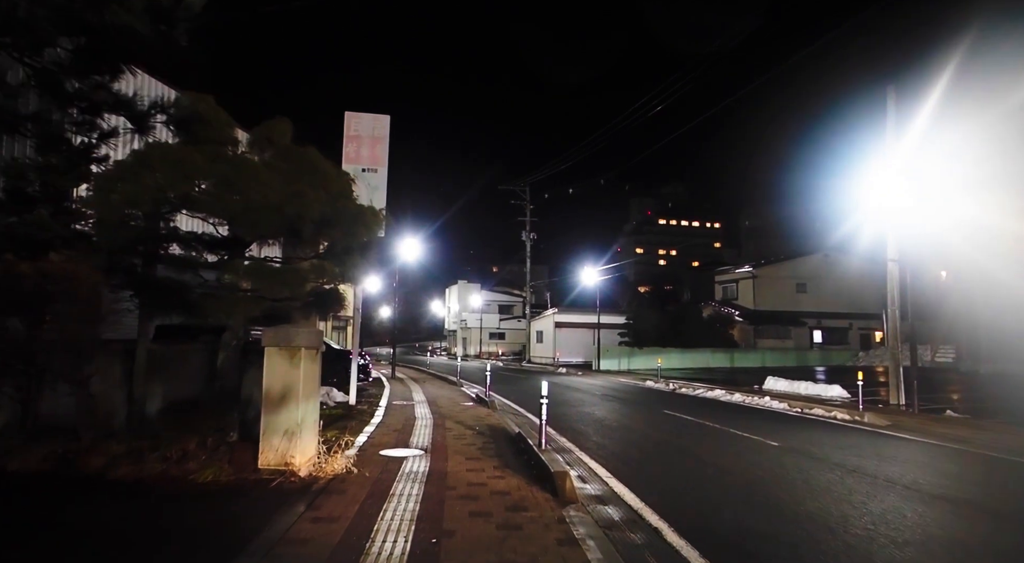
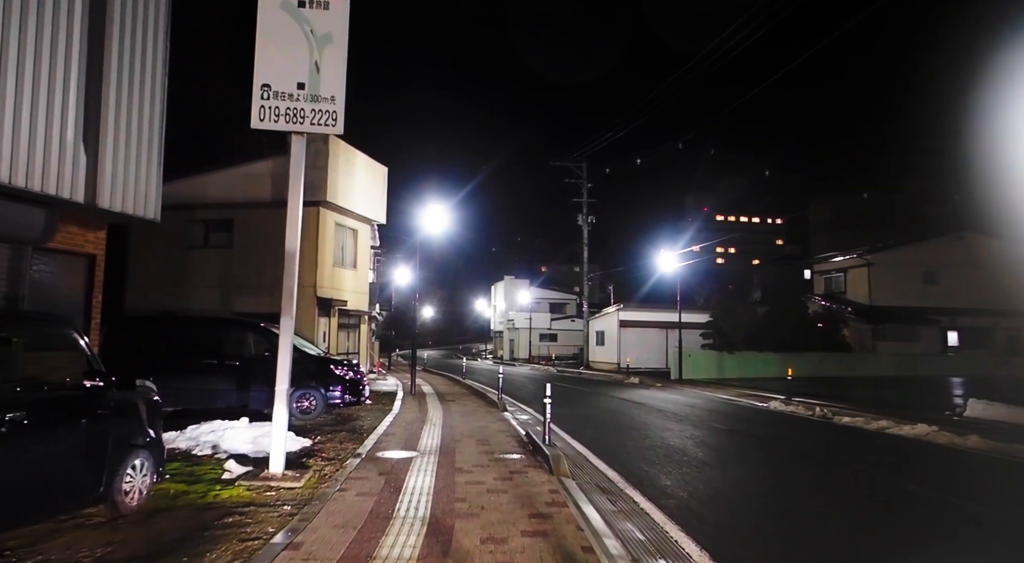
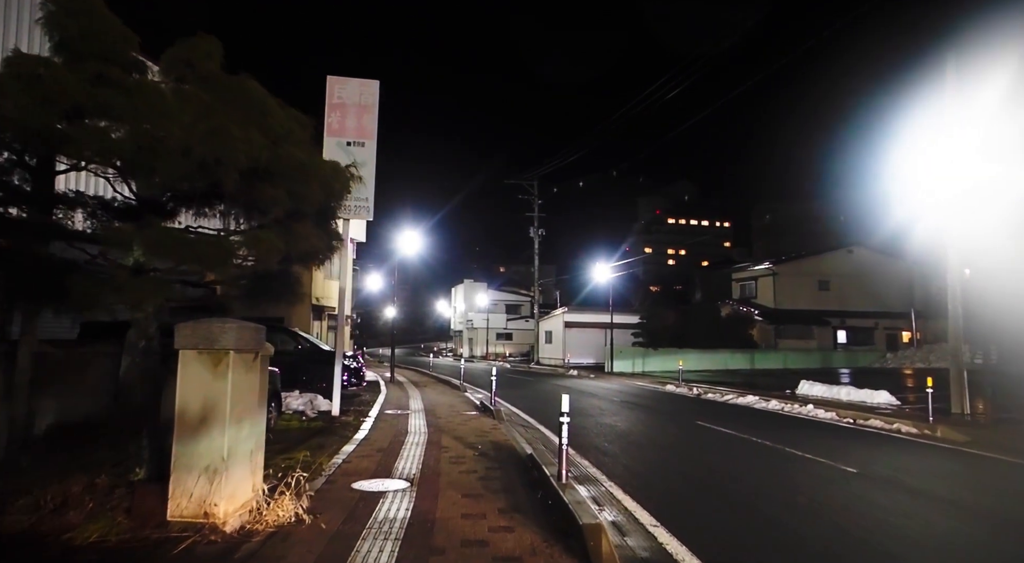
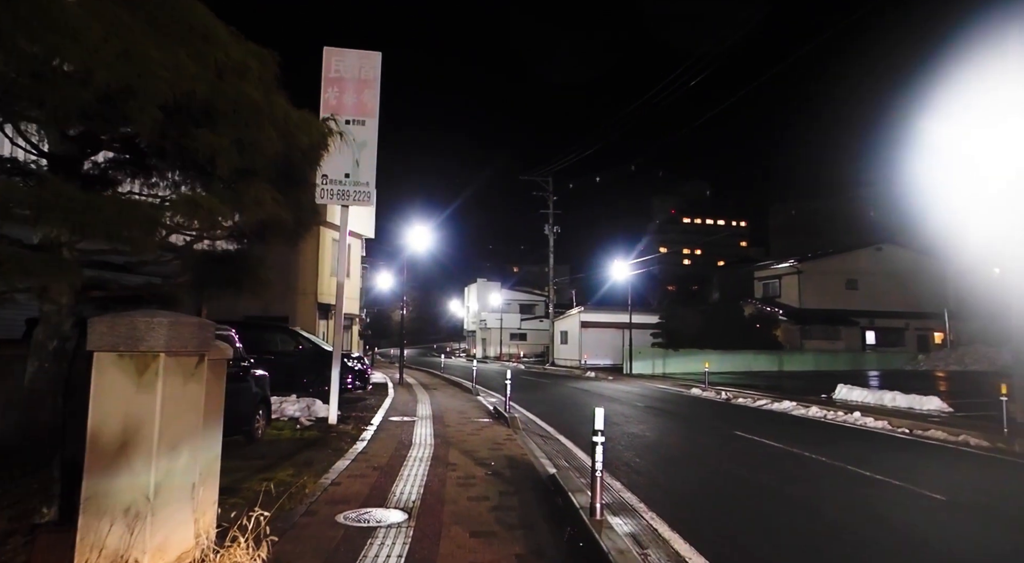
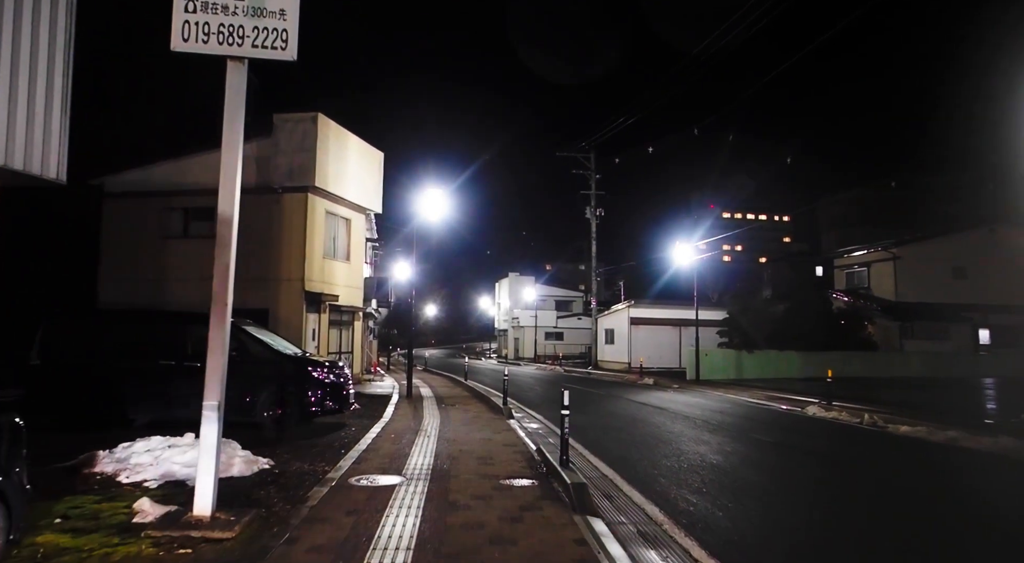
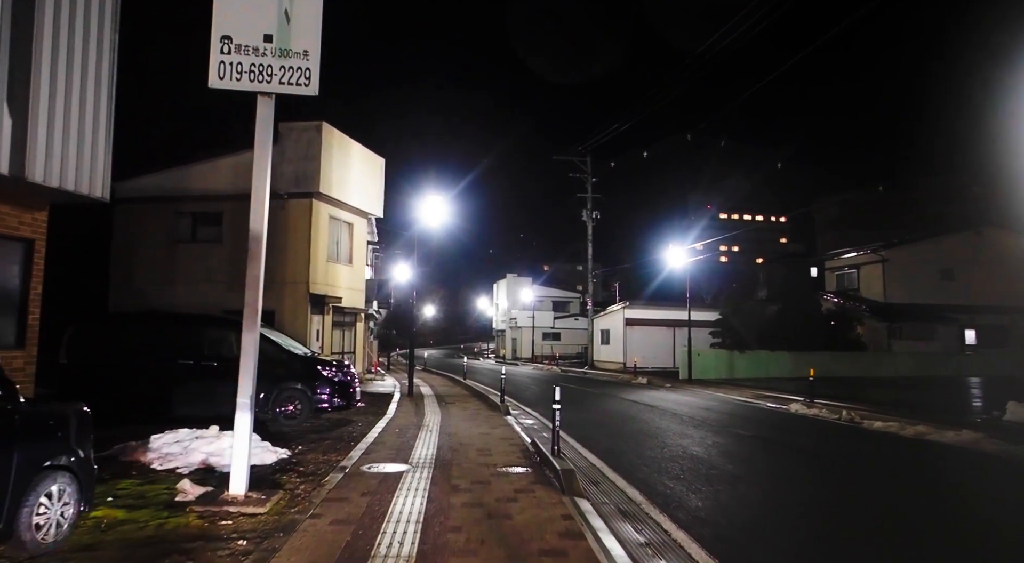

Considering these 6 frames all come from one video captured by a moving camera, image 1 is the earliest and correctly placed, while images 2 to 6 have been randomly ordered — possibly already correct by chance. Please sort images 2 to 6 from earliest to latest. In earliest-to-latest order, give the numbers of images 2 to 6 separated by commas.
3, 4, 2, 6, 5
